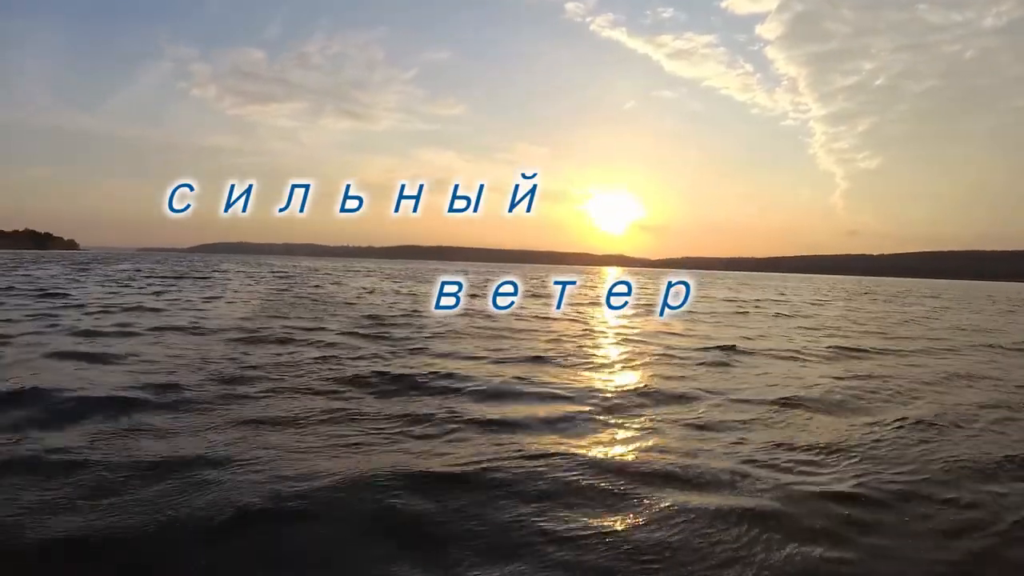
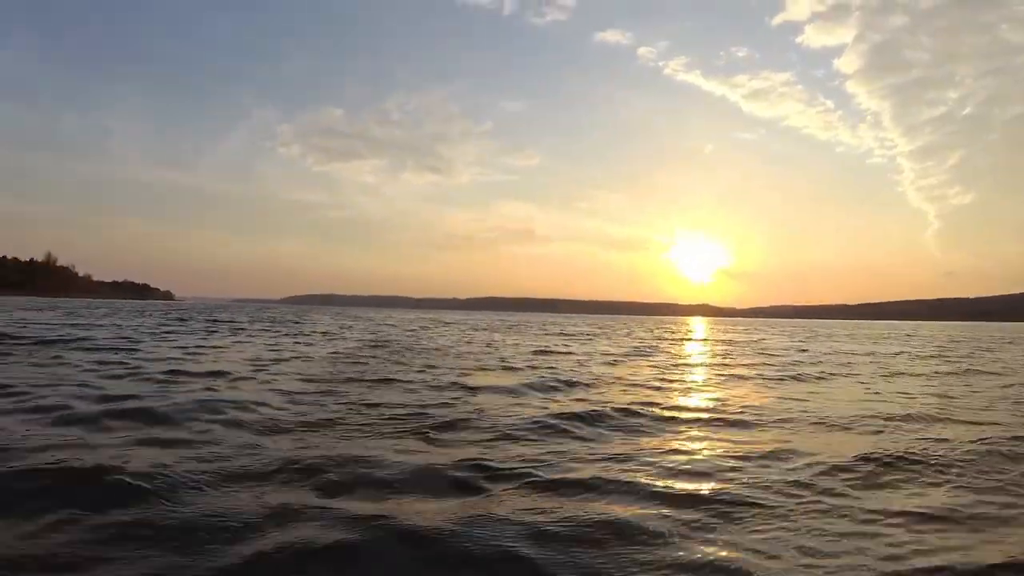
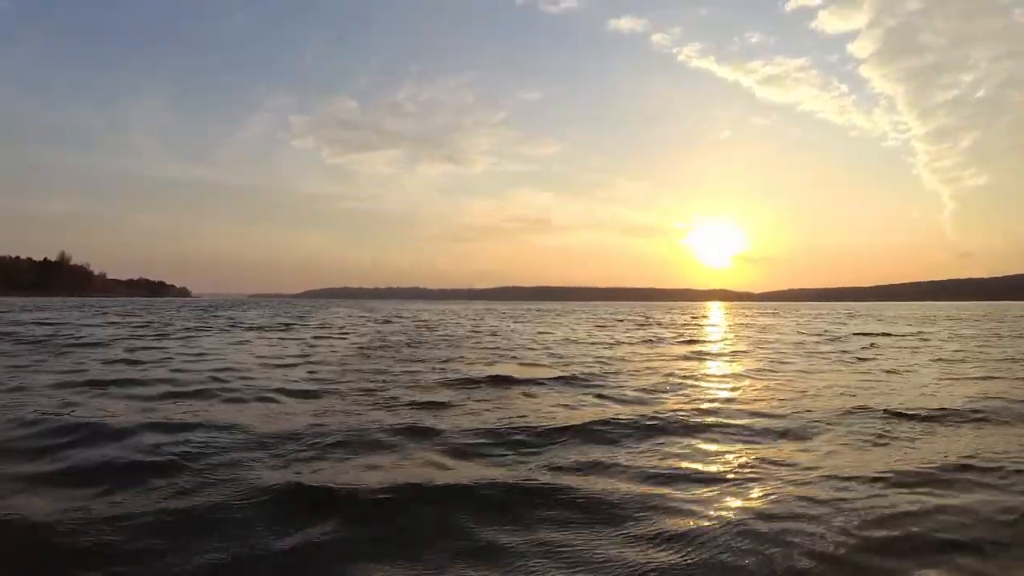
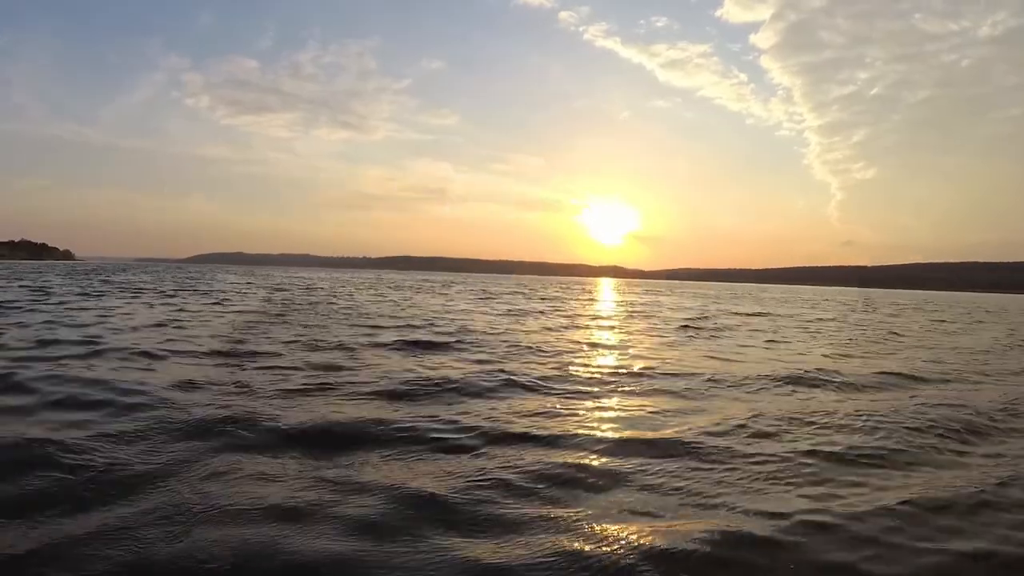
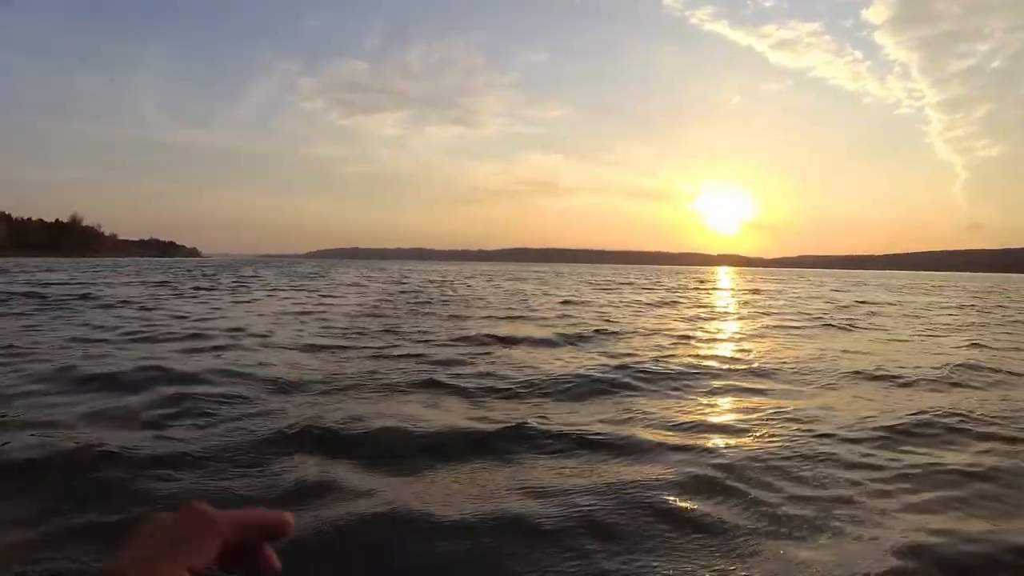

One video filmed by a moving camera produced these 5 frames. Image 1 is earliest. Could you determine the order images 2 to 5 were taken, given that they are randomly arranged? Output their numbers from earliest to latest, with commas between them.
4, 2, 5, 3
